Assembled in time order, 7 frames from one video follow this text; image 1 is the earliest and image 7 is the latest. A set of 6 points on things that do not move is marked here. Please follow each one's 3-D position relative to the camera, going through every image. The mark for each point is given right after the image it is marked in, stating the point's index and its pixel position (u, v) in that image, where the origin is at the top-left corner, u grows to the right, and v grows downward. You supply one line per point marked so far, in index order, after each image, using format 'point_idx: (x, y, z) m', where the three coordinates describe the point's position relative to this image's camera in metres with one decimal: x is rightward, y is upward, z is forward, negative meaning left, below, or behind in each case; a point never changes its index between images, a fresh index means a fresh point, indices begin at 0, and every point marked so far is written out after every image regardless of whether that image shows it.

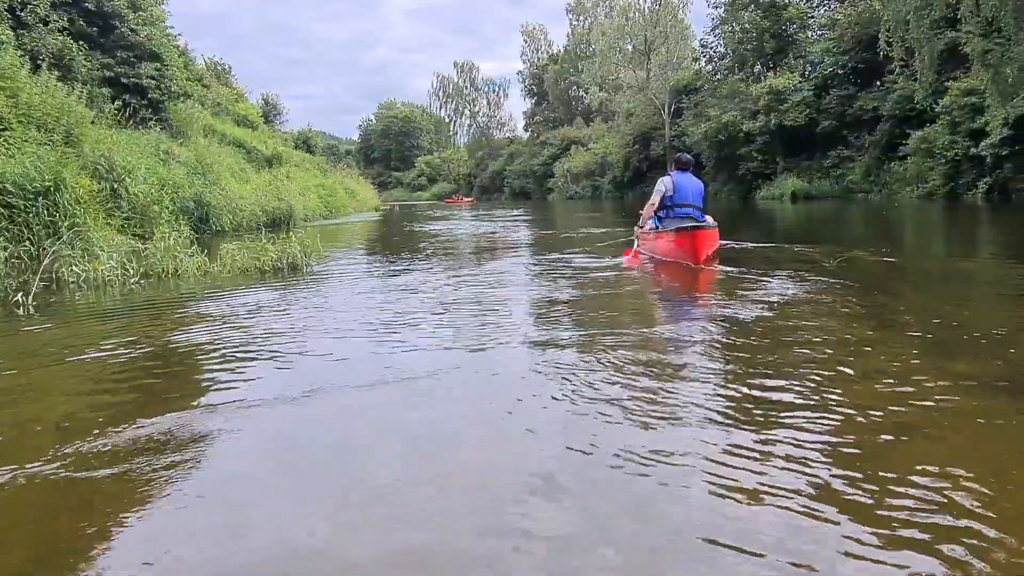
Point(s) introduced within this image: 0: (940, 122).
0: (+10.8, +4.2, +18.0) m
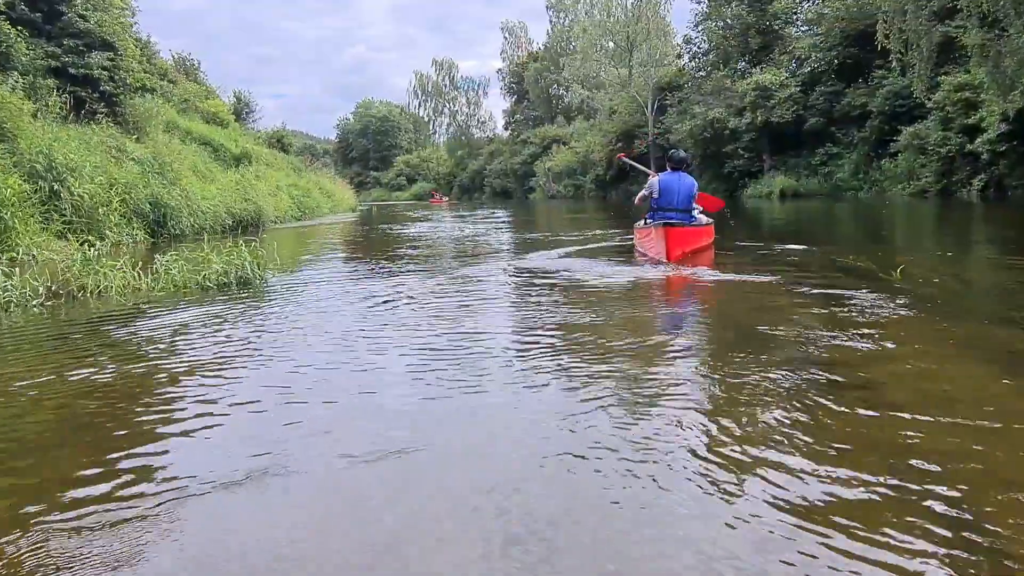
0: (+10.4, +4.2, +17.6) m
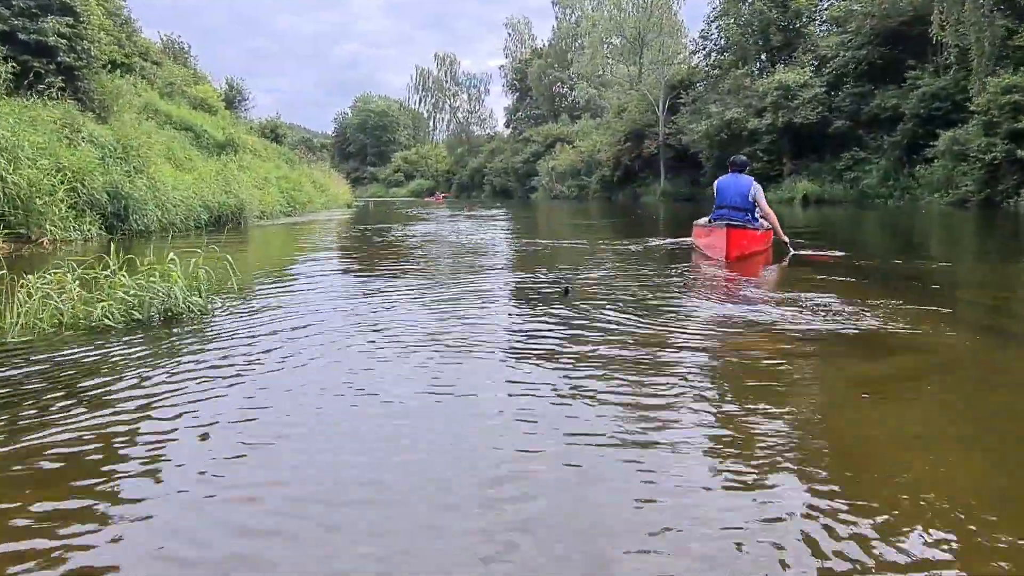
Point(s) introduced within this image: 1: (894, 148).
0: (+10.6, +3.8, +16.3) m
1: (+10.6, +3.9, +19.6) m
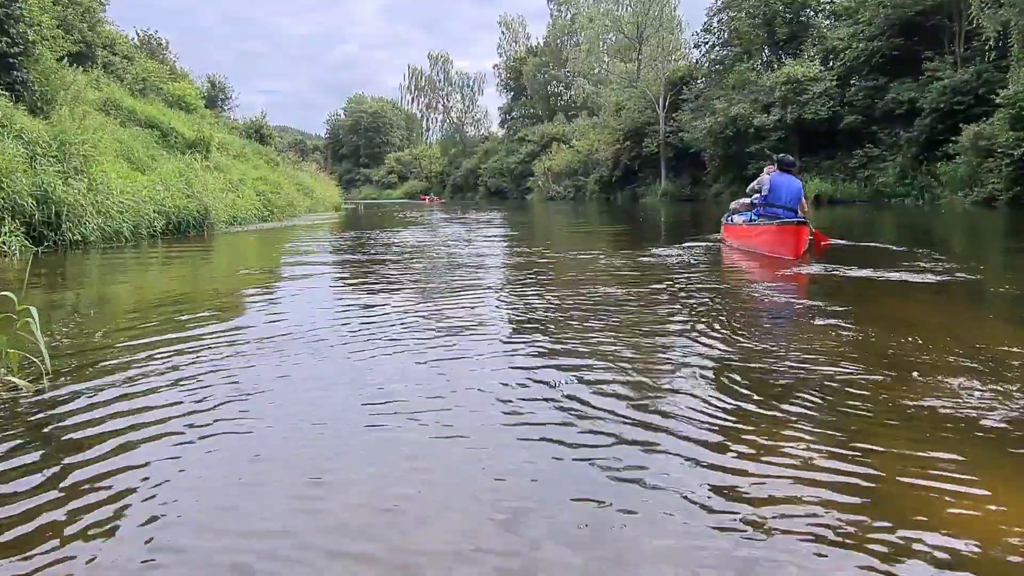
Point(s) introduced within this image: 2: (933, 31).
0: (+10.5, +3.7, +15.3) m
1: (+10.5, +3.8, +18.5) m
2: (+11.5, +7.0, +19.3) m
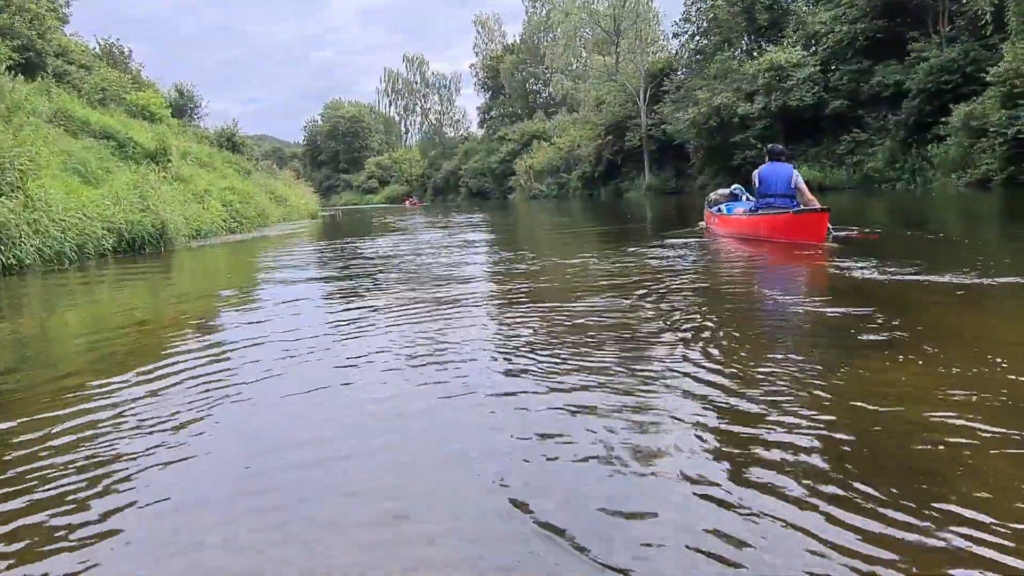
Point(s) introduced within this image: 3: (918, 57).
0: (+10.1, +4.1, +14.9) m
1: (+10.0, +4.1, +18.2) m
2: (+10.8, +7.4, +18.9) m
3: (+10.2, +5.8, +17.8) m
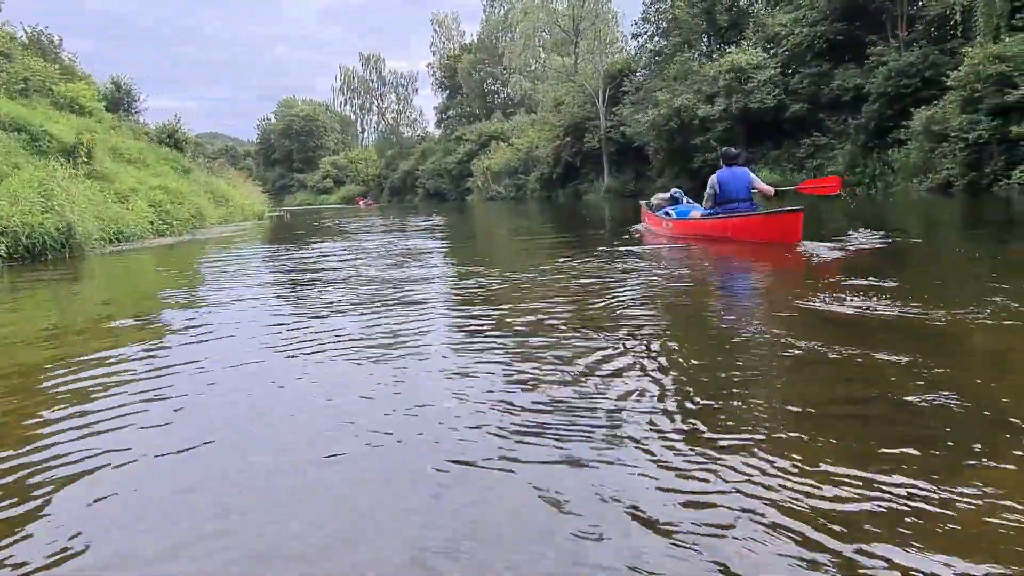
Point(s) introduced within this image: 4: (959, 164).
0: (+9.2, +4.0, +14.8) m
1: (+8.9, +4.0, +18.0) m
2: (+9.7, +7.3, +18.9) m
3: (+9.1, +5.7, +17.7) m
4: (+9.1, +2.5, +14.5) m
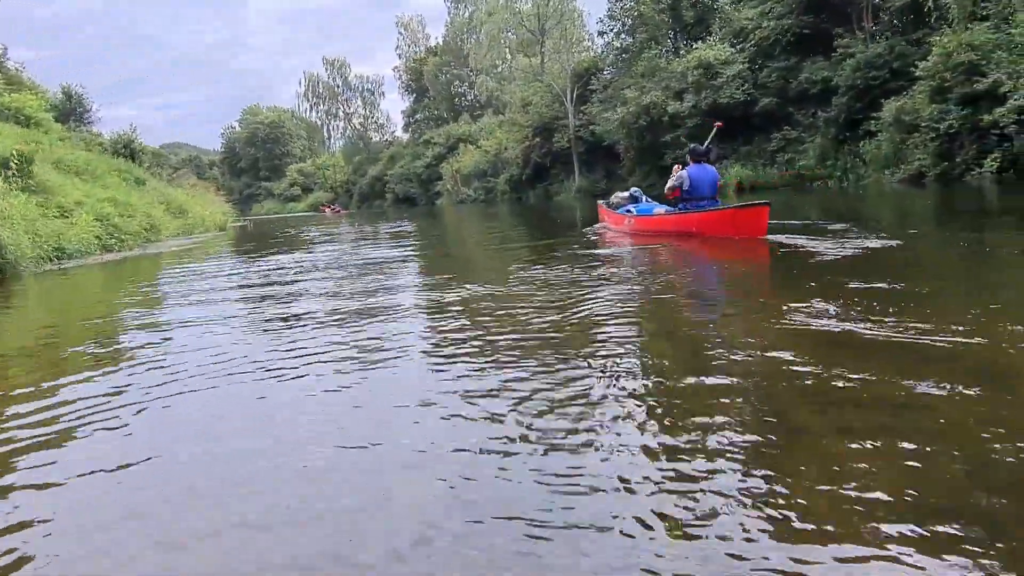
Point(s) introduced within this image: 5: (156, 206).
0: (+8.5, +4.1, +14.7) m
1: (+8.1, +4.1, +17.9) m
2: (+8.7, +7.5, +18.8) m
3: (+8.3, +5.9, +17.6) m
4: (+8.5, +2.7, +14.4) m
5: (-9.3, +2.2, +18.8) m
